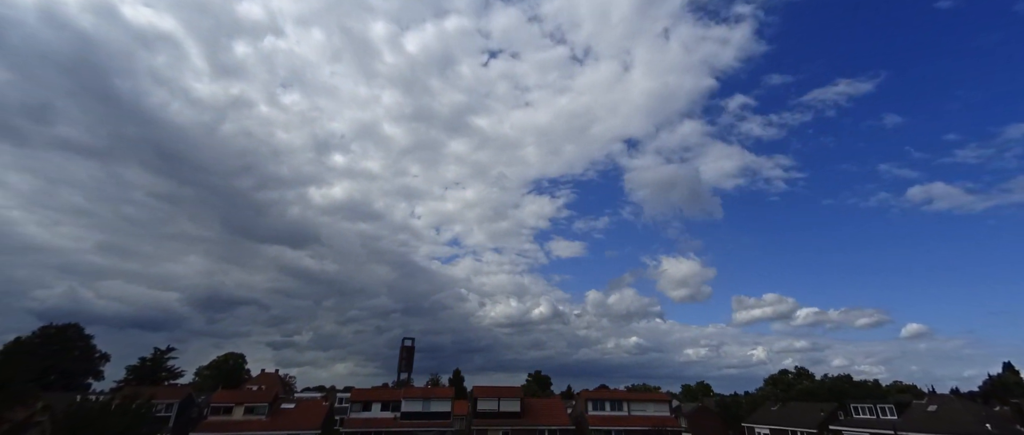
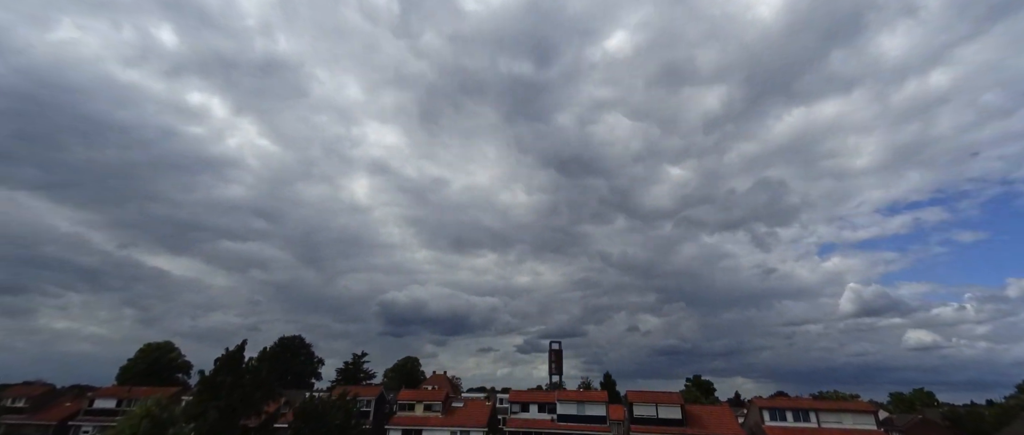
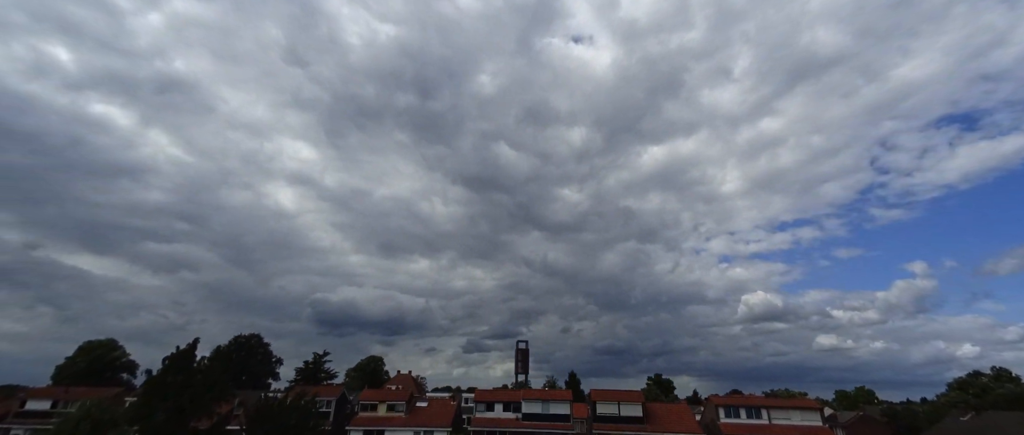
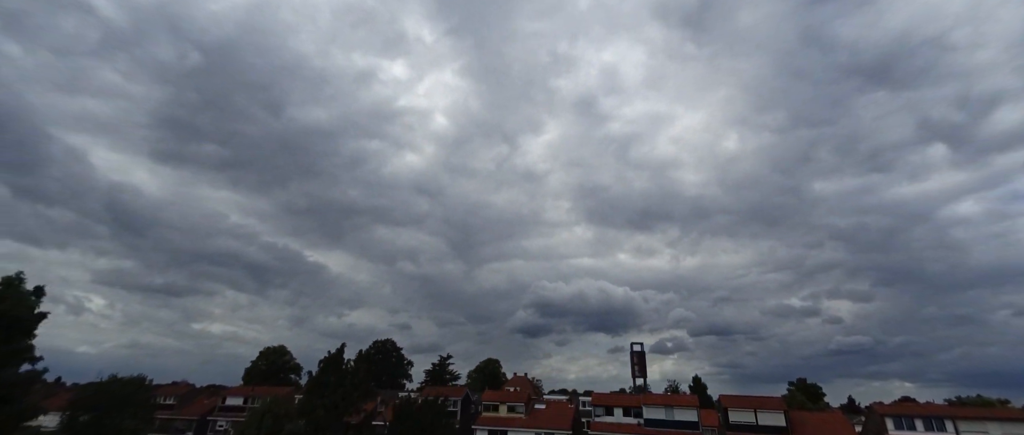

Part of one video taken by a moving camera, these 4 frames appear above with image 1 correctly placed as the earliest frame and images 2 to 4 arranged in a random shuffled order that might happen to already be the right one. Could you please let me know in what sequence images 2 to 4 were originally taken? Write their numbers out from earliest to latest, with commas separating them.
3, 2, 4
